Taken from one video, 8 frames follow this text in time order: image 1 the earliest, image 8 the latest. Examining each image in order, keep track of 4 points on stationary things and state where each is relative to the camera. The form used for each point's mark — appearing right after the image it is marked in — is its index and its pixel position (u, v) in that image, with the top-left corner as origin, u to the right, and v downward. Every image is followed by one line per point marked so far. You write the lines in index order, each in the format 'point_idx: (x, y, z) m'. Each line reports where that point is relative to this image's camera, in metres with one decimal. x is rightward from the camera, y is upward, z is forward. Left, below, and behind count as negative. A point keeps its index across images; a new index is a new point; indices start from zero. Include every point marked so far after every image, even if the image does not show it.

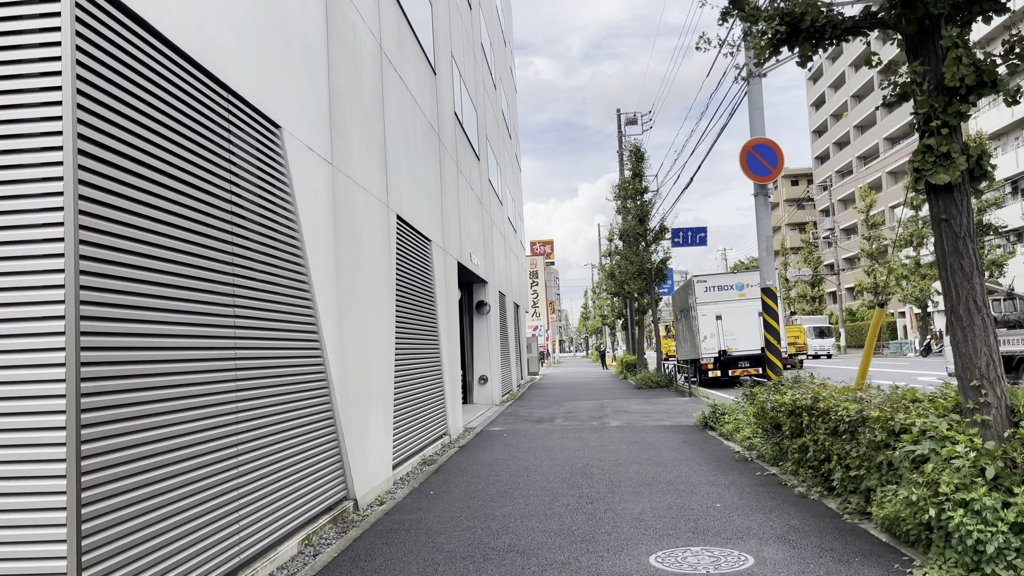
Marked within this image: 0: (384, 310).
0: (-1.4, -0.2, +8.8) m
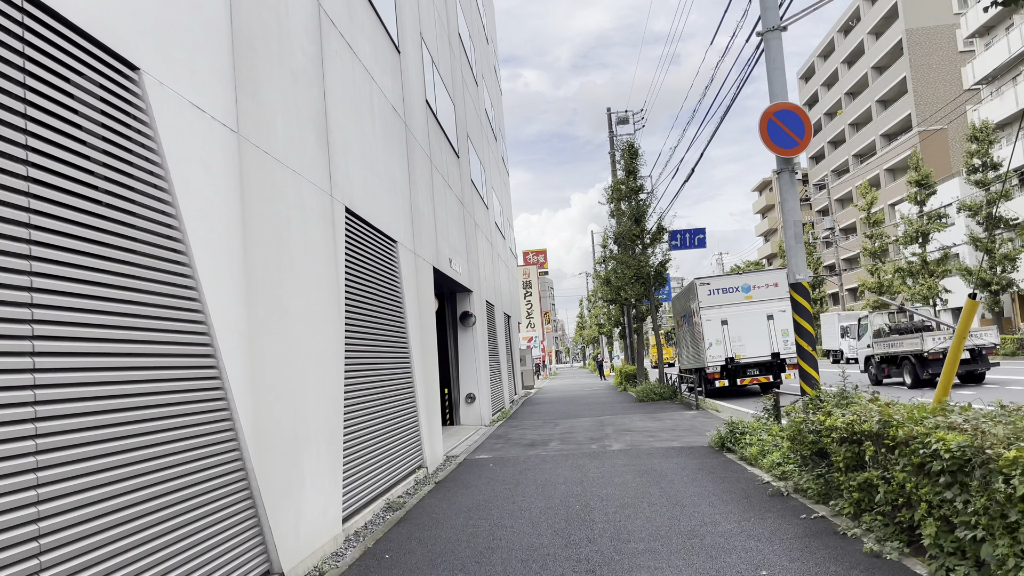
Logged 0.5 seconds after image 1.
0: (-1.7, -0.3, +7.1) m
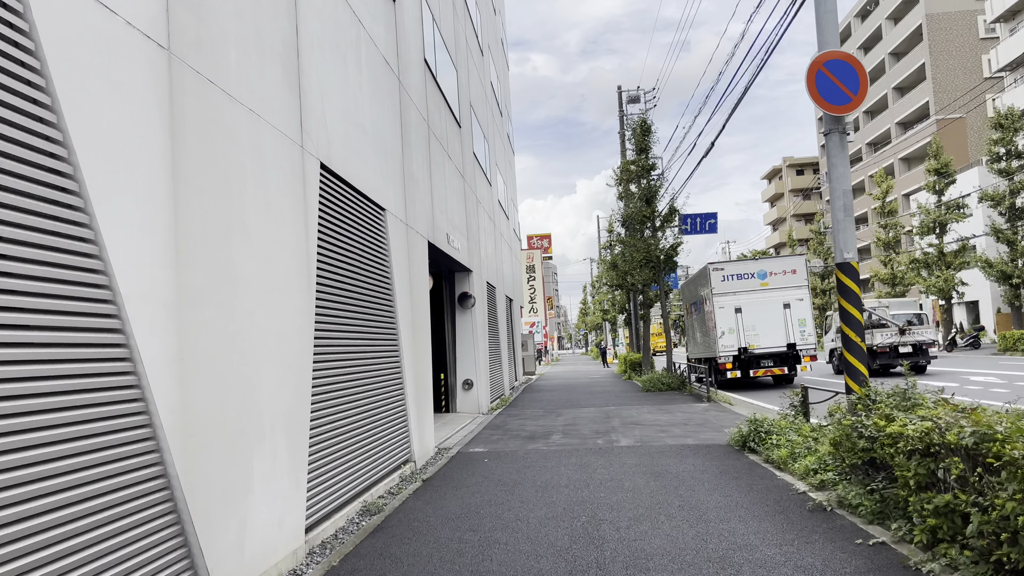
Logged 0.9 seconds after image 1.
0: (-1.7, -0.1, +6.0) m
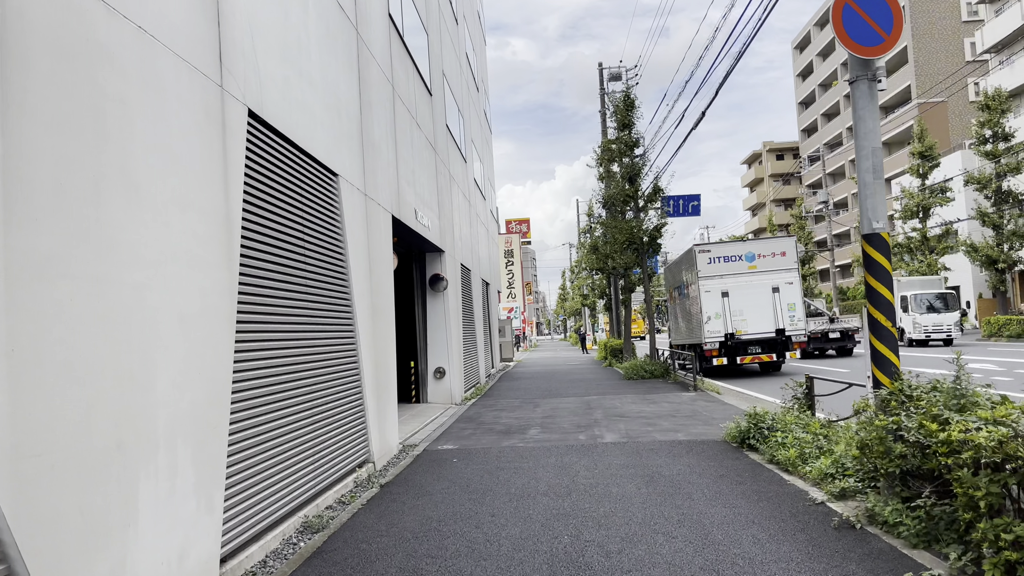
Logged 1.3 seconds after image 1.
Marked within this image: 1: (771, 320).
0: (-1.9, +0.1, +4.8) m
1: (+6.4, -0.8, +19.4) m
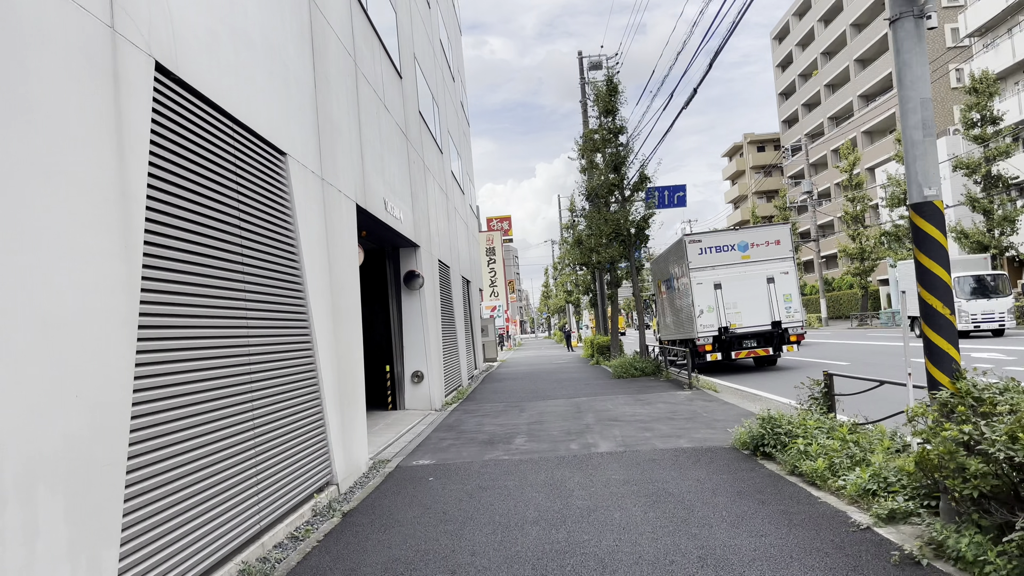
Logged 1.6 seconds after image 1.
0: (-2.0, +0.1, +3.7) m
1: (+6.0, -0.6, +18.5) m
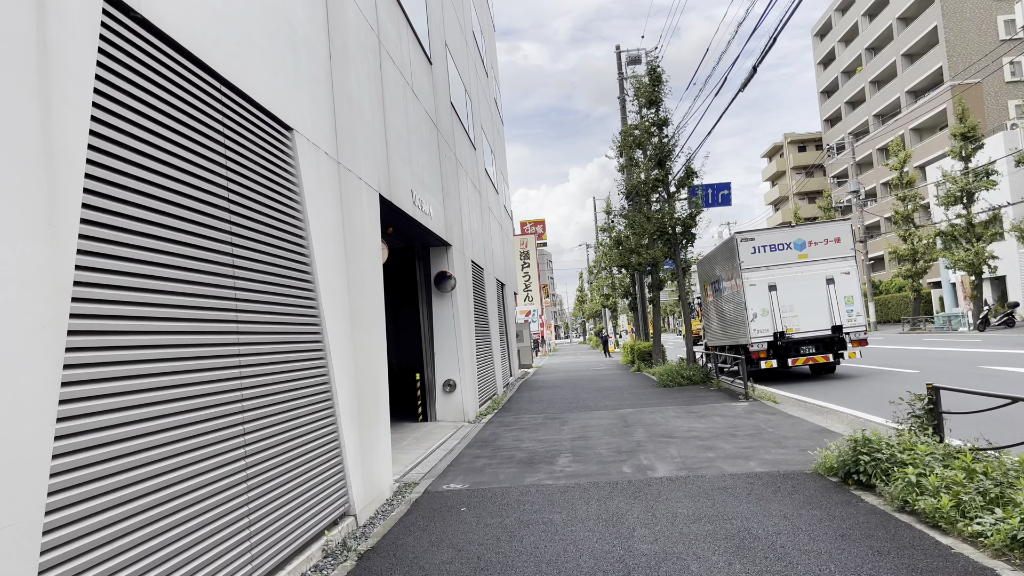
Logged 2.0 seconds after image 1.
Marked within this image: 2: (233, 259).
0: (-1.8, +0.2, +2.6) m
1: (+6.8, -0.6, +17.1) m
2: (-1.7, +0.2, +4.7) m
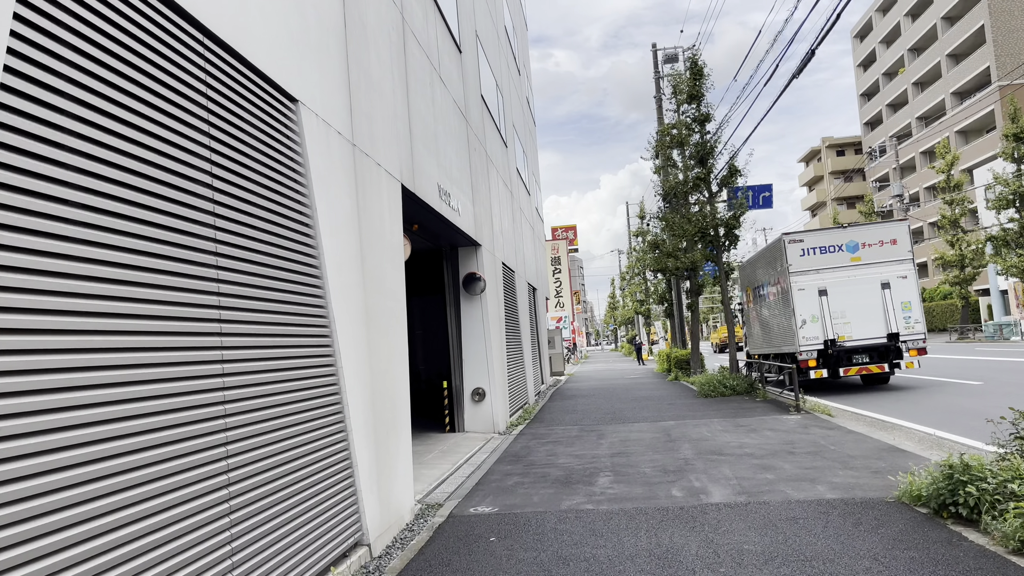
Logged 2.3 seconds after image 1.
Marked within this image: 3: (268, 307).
0: (-1.7, +0.2, +1.9) m
1: (+7.5, -0.7, +15.9) m
2: (-1.5, +0.2, +3.9) m
3: (-1.4, -0.1, +4.5) m
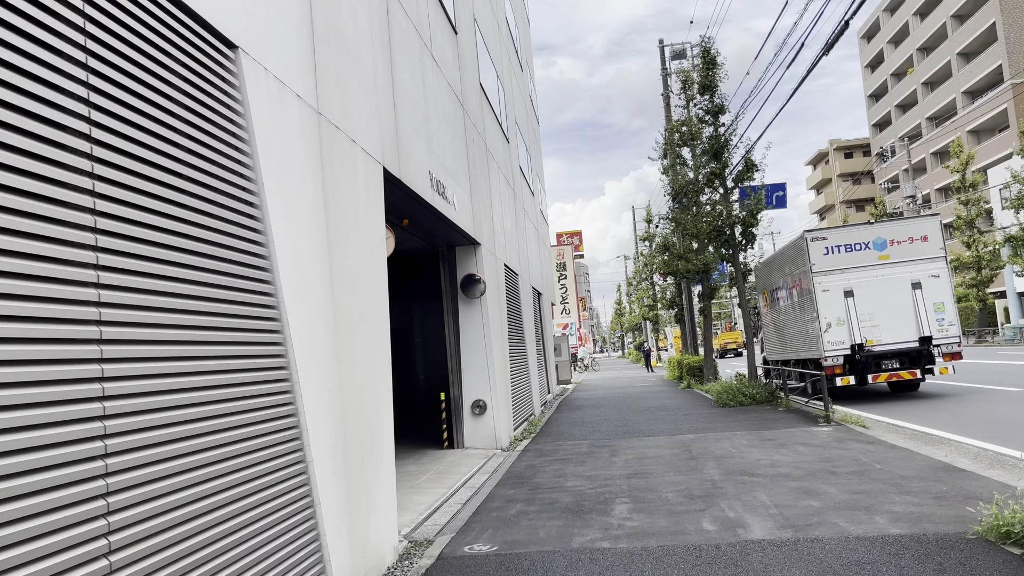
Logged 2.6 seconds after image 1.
0: (-1.7, +0.3, +0.8) m
1: (+7.5, -0.7, +14.8) m
2: (-1.5, +0.3, +2.9) m
3: (-1.4, -0.1, +3.5) m
